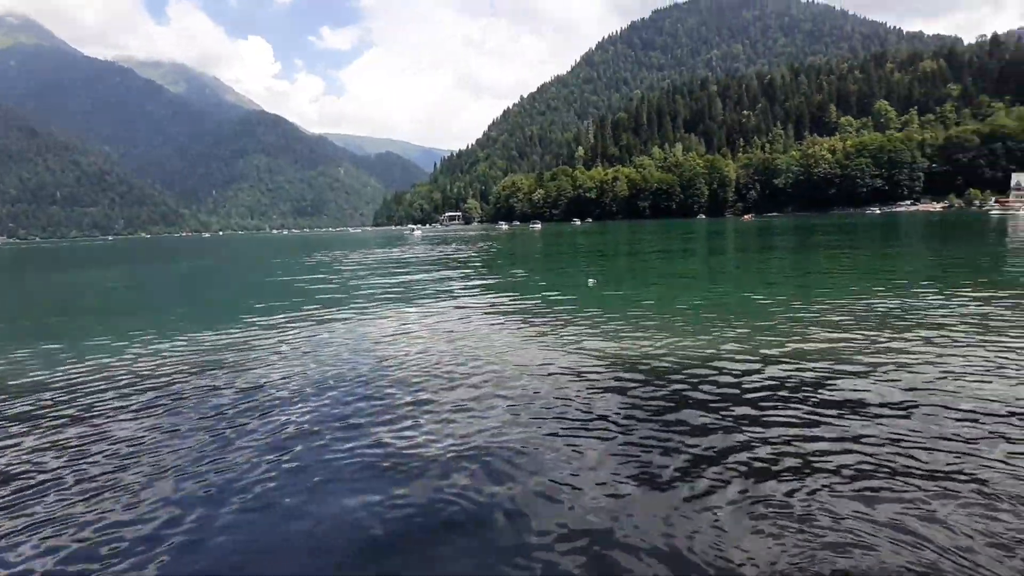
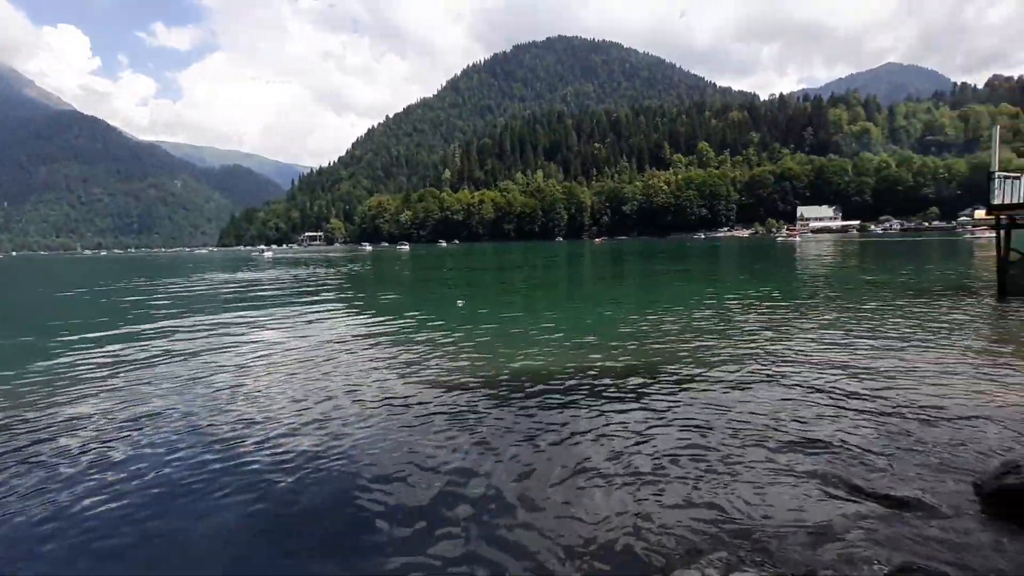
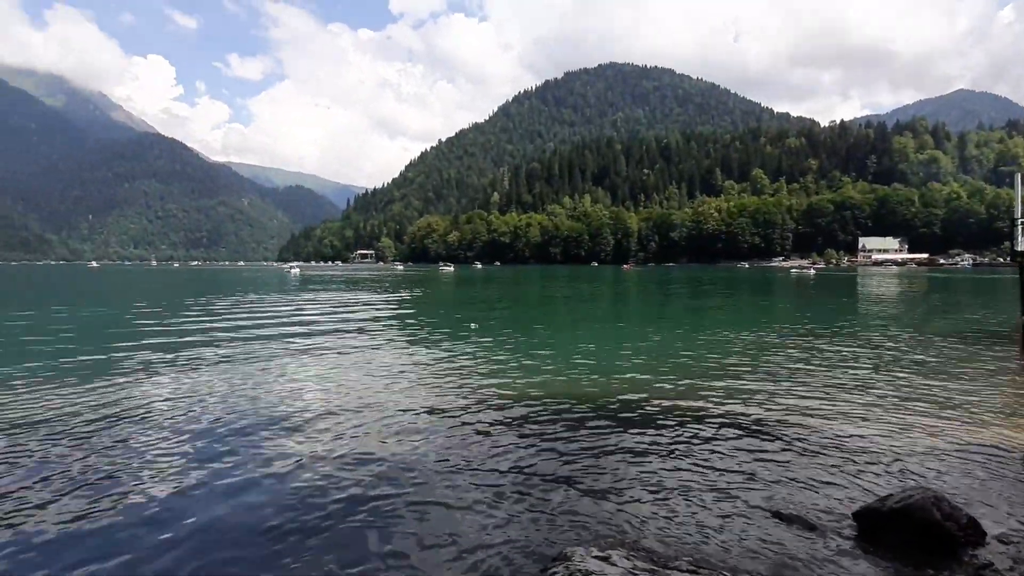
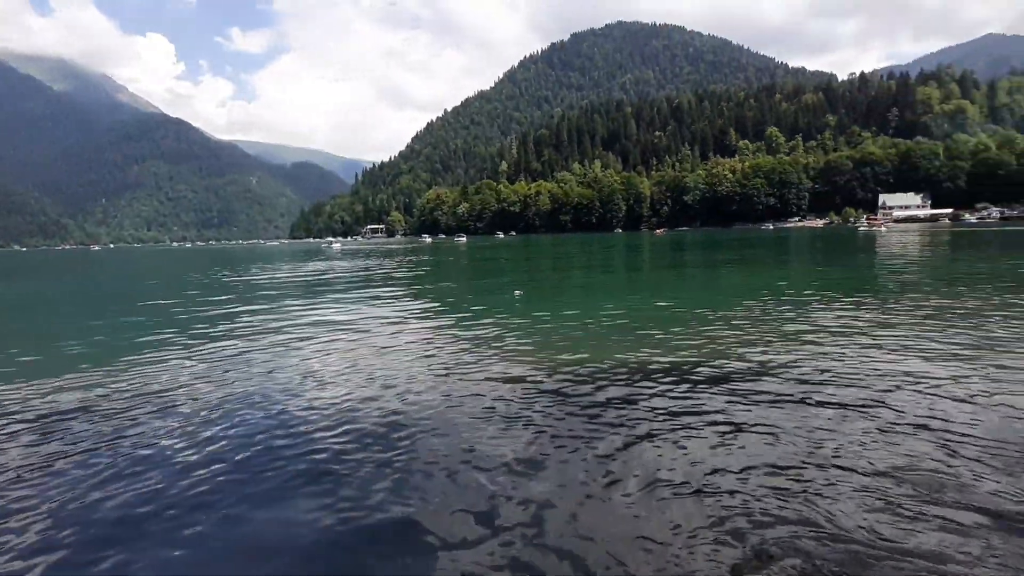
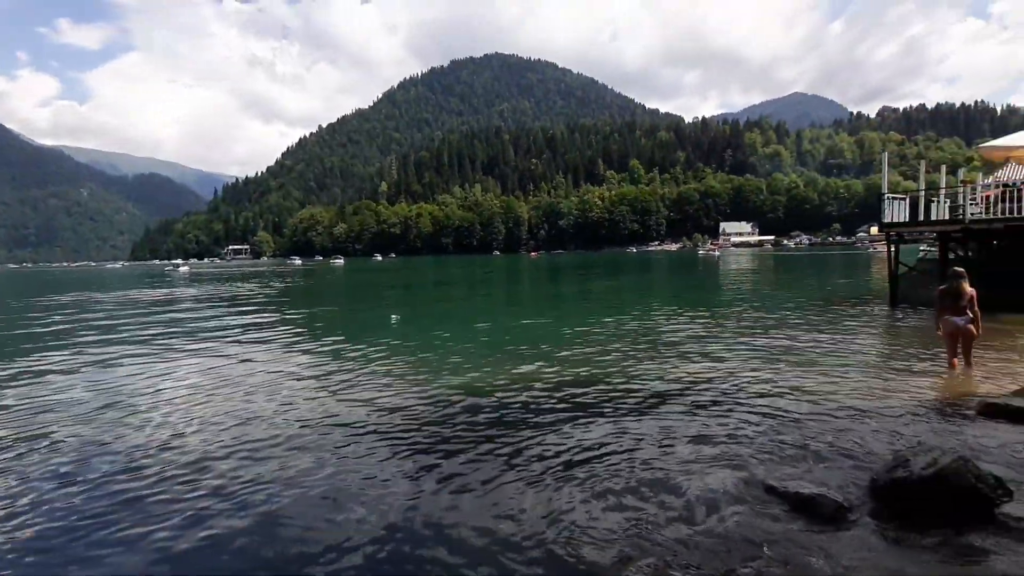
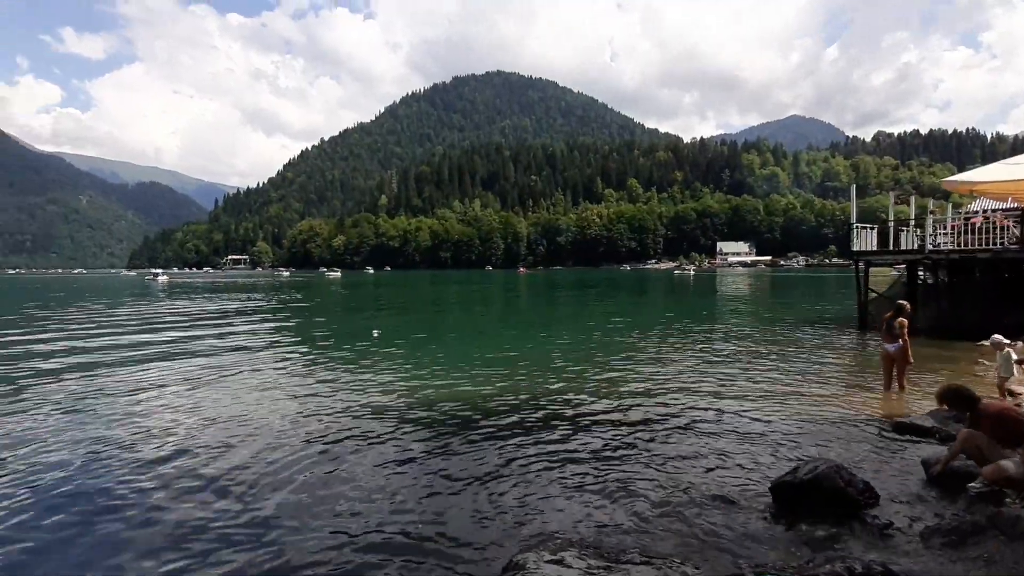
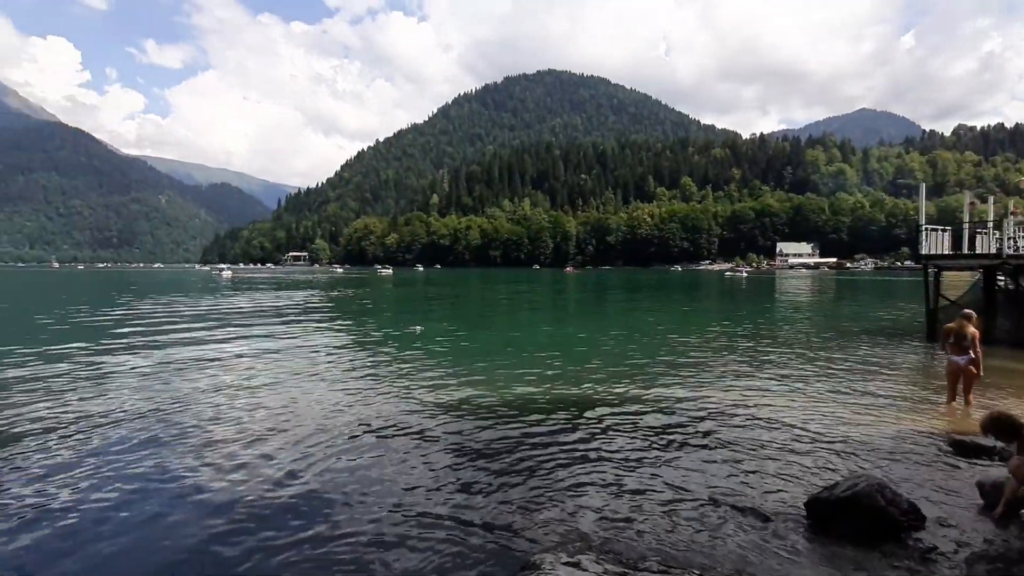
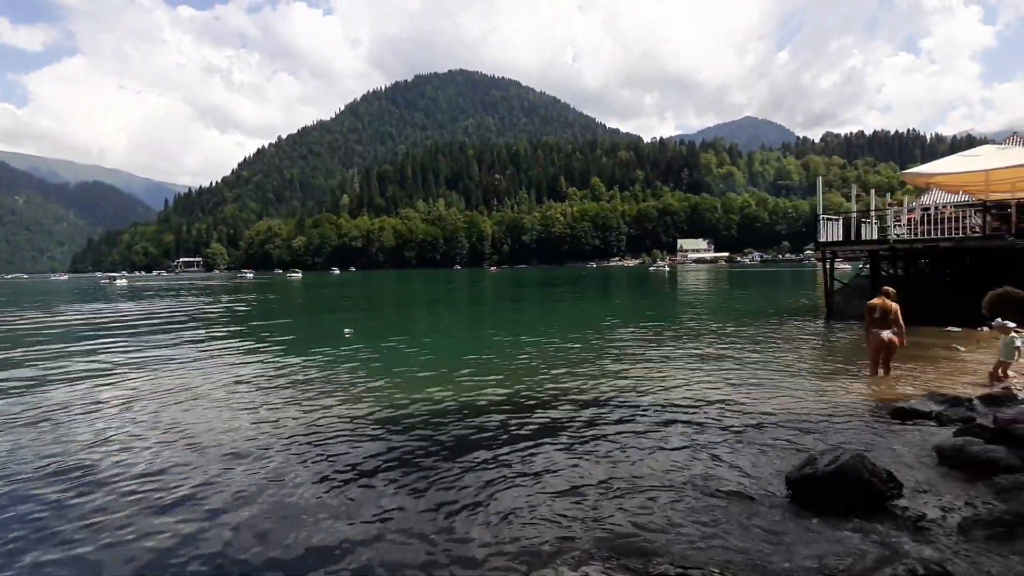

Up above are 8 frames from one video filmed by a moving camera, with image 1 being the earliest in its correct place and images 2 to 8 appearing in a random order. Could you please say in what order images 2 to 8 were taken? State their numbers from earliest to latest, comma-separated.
4, 2, 5, 8, 6, 7, 3
